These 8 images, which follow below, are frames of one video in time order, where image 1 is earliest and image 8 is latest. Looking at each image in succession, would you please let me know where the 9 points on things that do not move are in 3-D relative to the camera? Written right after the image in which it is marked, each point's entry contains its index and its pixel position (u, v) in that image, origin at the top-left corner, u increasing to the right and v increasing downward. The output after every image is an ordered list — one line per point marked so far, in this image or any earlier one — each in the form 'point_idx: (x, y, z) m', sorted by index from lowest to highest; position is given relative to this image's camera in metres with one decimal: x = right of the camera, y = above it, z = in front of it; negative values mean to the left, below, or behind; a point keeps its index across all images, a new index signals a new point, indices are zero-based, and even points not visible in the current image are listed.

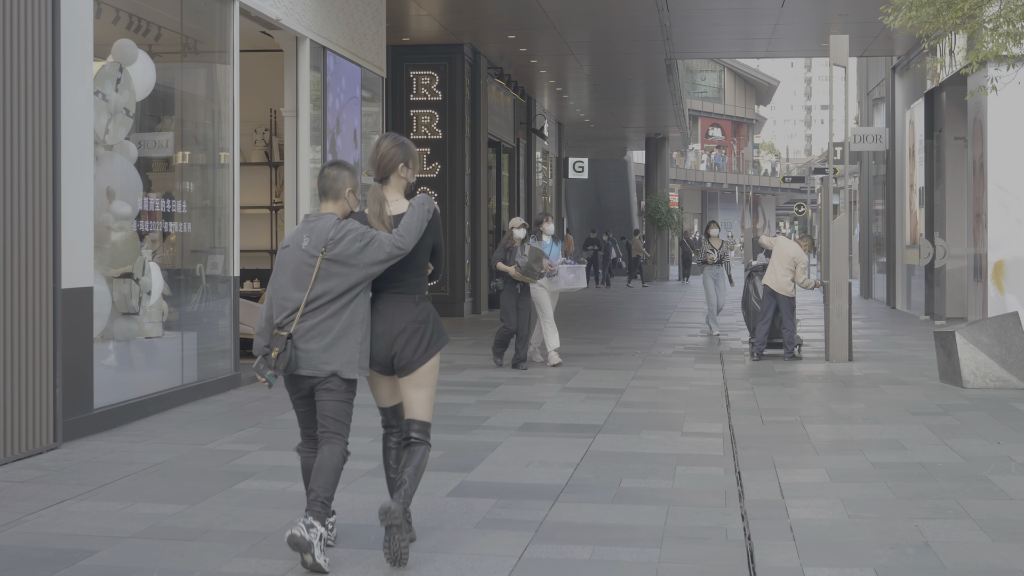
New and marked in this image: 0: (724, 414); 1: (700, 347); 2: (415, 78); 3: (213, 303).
0: (+1.6, -1.0, +8.3) m
1: (+2.5, -0.8, +14.3) m
2: (-1.8, +3.9, +19.9) m
3: (-2.5, -0.2, +9.0) m
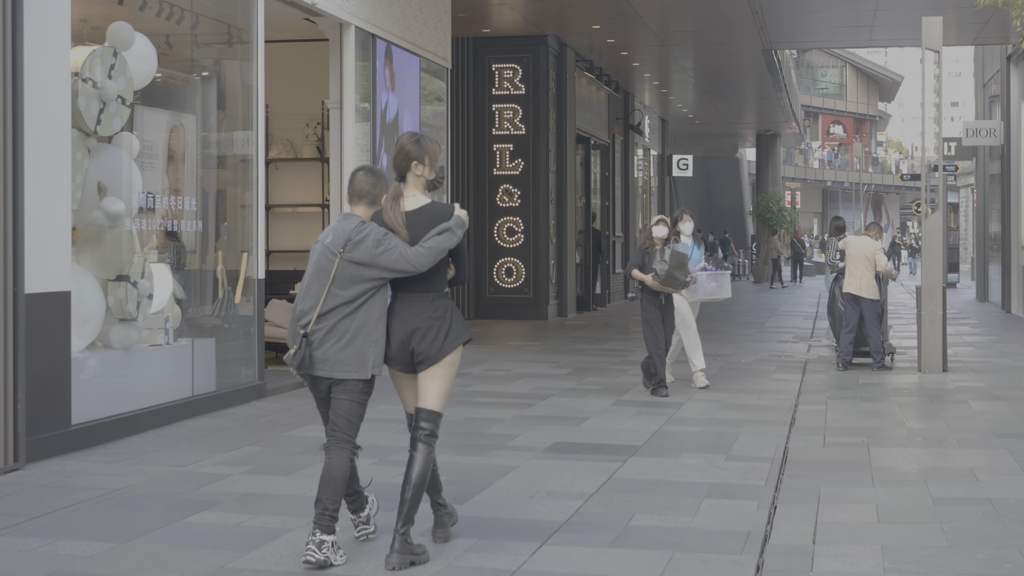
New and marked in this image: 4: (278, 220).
0: (+1.9, -1.0, +7.4) m
1: (+3.4, -0.8, +13.2) m
2: (-0.2, +3.9, +19.3) m
3: (-2.2, -0.2, +8.6) m
4: (-3.0, +0.9, +13.9) m
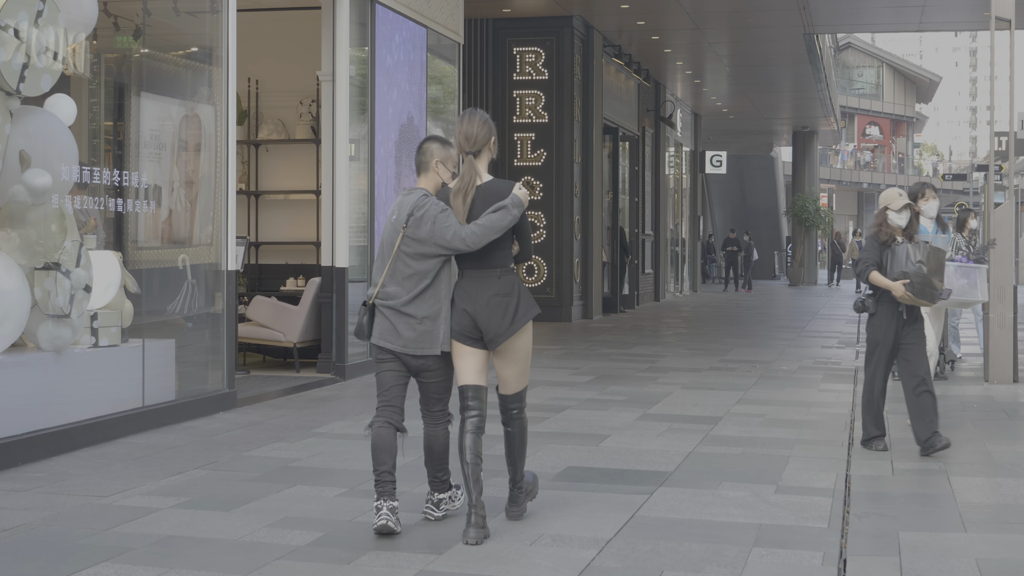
0: (+1.9, -1.0, +6.2) m
1: (+3.5, -0.8, +11.9) m
2: (+0.1, +3.9, +18.1) m
3: (-2.1, -0.2, +7.5) m
4: (-2.8, +0.9, +12.8) m
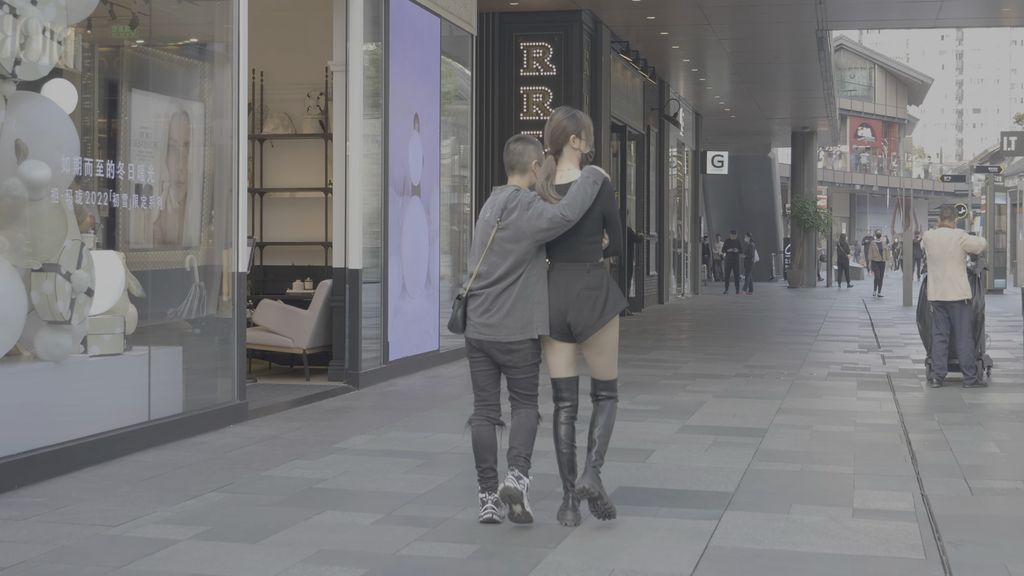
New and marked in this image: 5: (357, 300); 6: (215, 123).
0: (+2.1, -1.0, +5.7) m
1: (+3.7, -0.8, +11.5) m
2: (+0.2, +3.8, +17.6) m
3: (-1.9, -0.2, +6.9) m
4: (-2.6, +0.9, +12.3) m
5: (-1.3, -0.1, +9.6) m
6: (-2.0, +1.0, +7.1) m
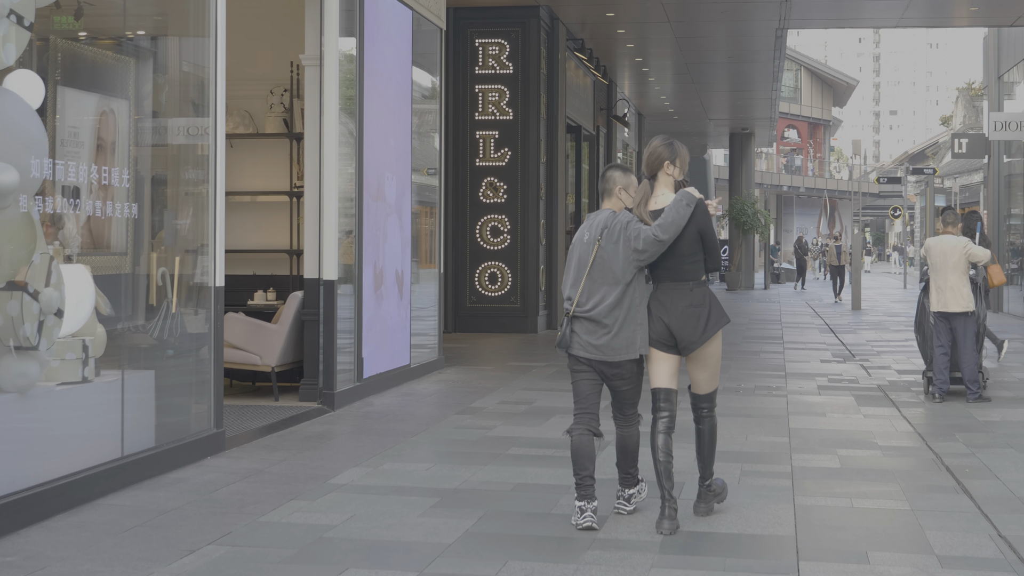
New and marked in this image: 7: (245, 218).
0: (+2.2, -1.1, +5.3) m
1: (+3.4, -0.9, +11.1) m
2: (-0.5, +3.7, +17.0) m
3: (-1.9, -0.3, +6.2) m
4: (-2.9, +0.8, +11.5) m
5: (-1.5, -0.2, +8.9) m
6: (-2.0, +1.0, +6.3) m
7: (-2.9, +0.7, +11.5) m
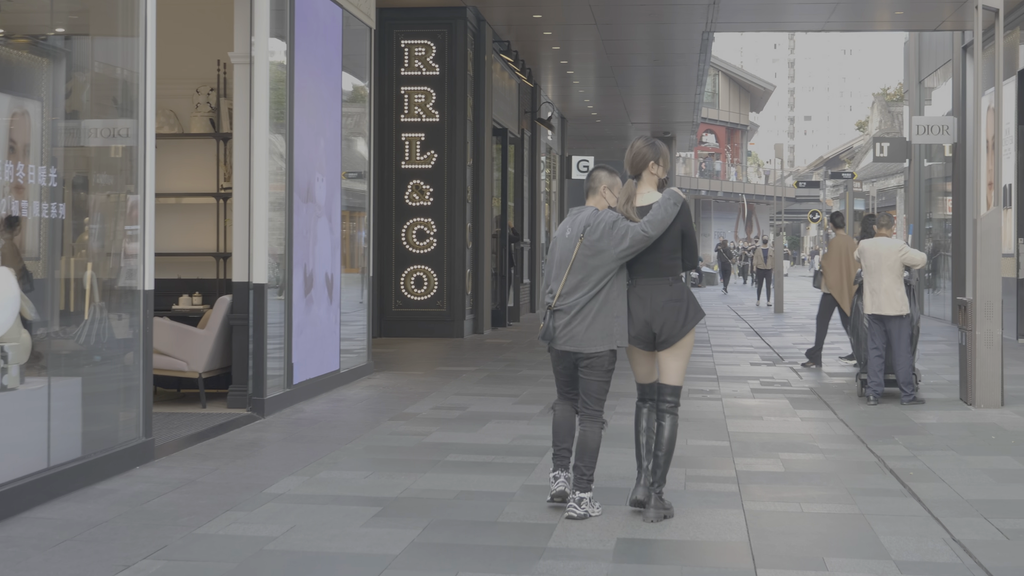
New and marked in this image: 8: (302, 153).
0: (+2.0, -1.1, +5.2) m
1: (+2.7, -1.0, +11.2) m
2: (-1.6, +3.7, +16.7) m
3: (-2.2, -0.3, +5.9) m
4: (-3.6, +0.8, +11.1) m
5: (-2.0, -0.2, +8.6) m
6: (-2.3, +0.9, +6.0) m
7: (-3.6, +0.7, +11.1) m
8: (-1.8, +1.1, +9.4) m
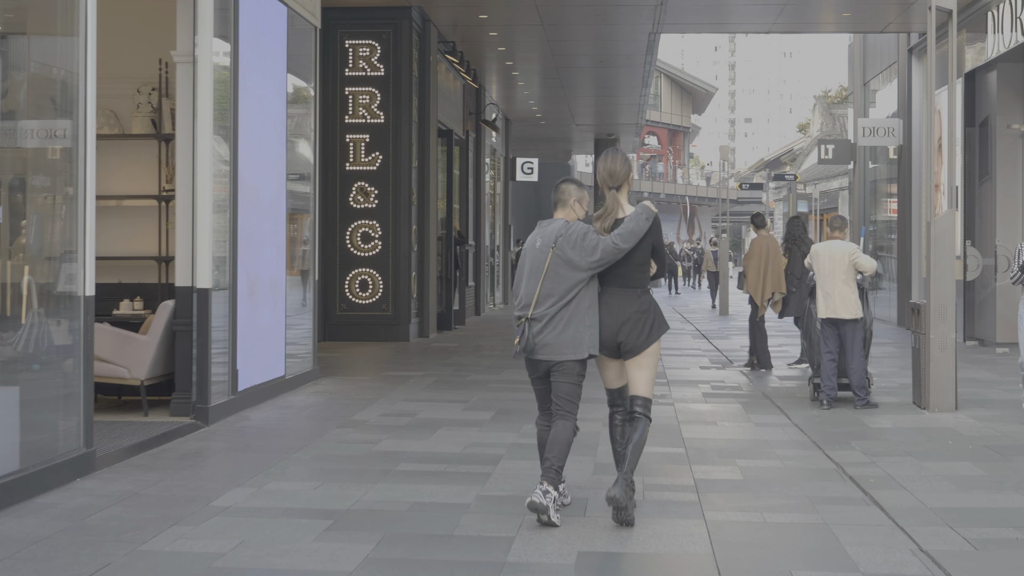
0: (+1.8, -1.1, +5.2) m
1: (+2.2, -1.0, +11.1) m
2: (-2.4, +3.6, +16.5) m
3: (-2.4, -0.3, +5.6) m
4: (-4.1, +0.7, +10.7) m
5: (-2.4, -0.3, +8.4) m
6: (-2.5, +0.9, +5.7) m
7: (-4.1, +0.7, +10.7) m
8: (-2.2, +1.1, +9.1) m
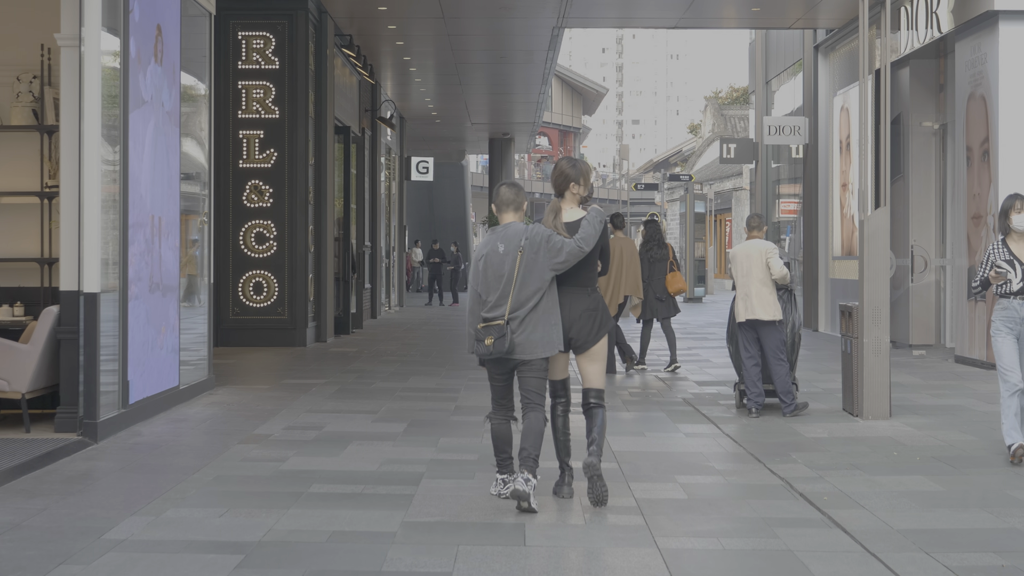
0: (+1.5, -1.2, +4.8) m
1: (+1.4, -1.0, +10.8) m
2: (-3.8, +3.6, +15.6) m
3: (-2.7, -0.4, +4.8) m
4: (-4.9, +0.7, +9.7) m
5: (-2.9, -0.3, +7.6) m
6: (-2.8, +0.8, +4.9) m
7: (-4.8, +0.6, +9.7) m
8: (-2.9, +1.0, +8.4) m
